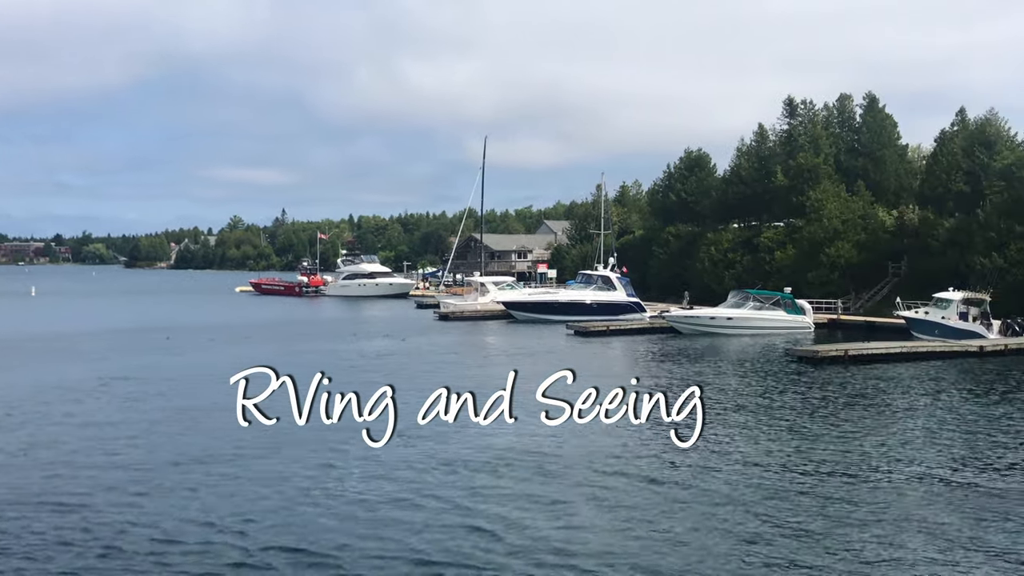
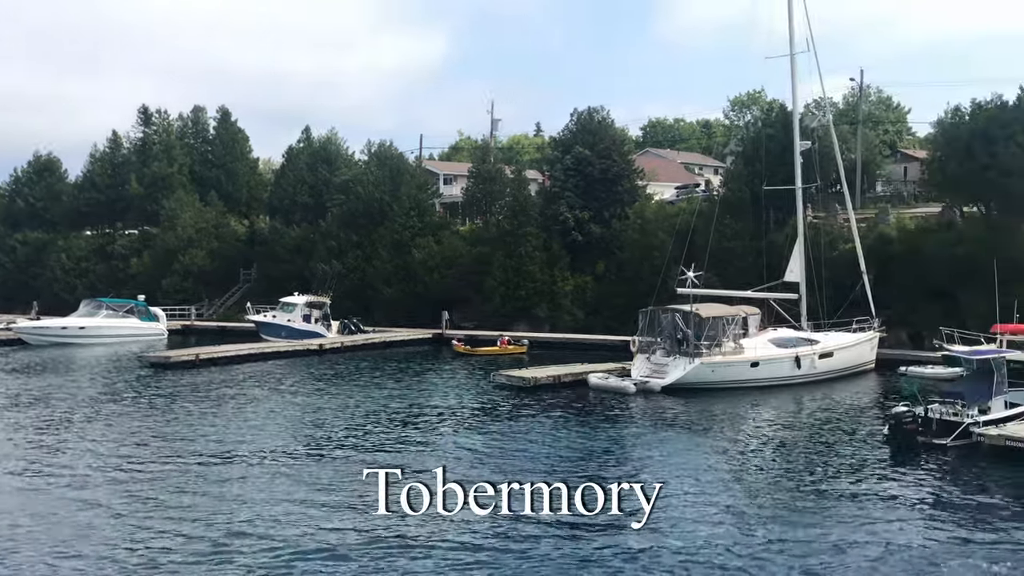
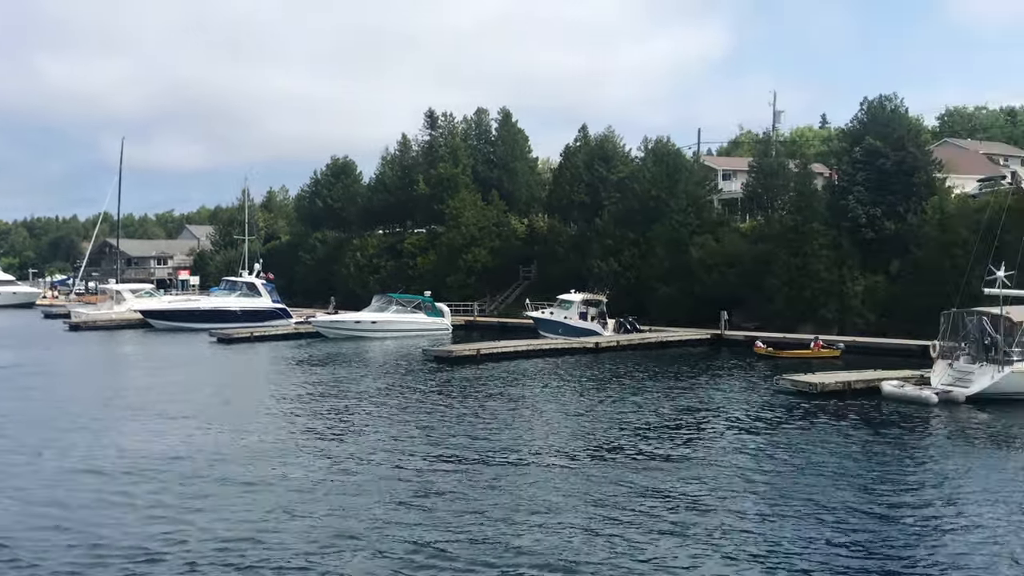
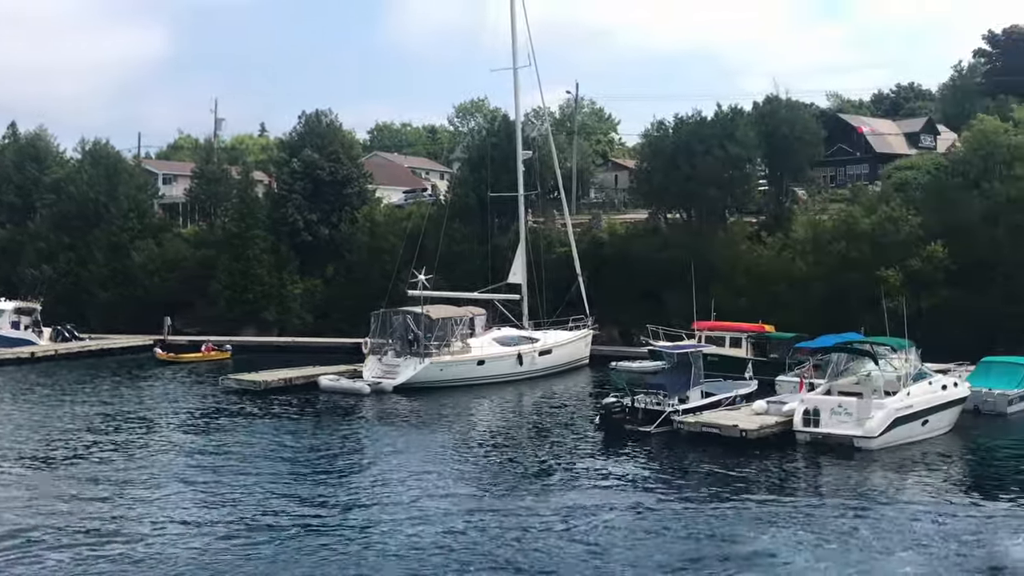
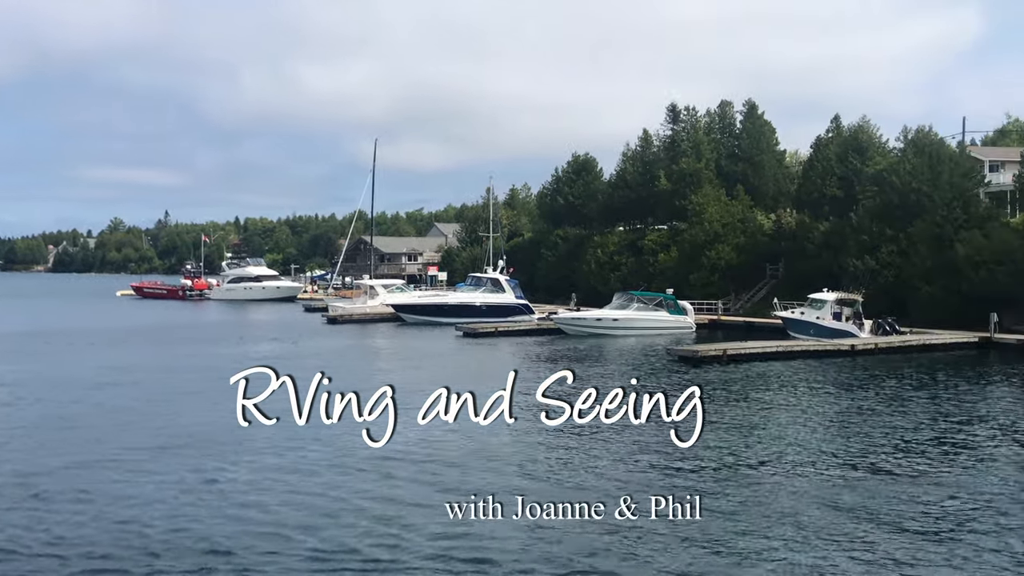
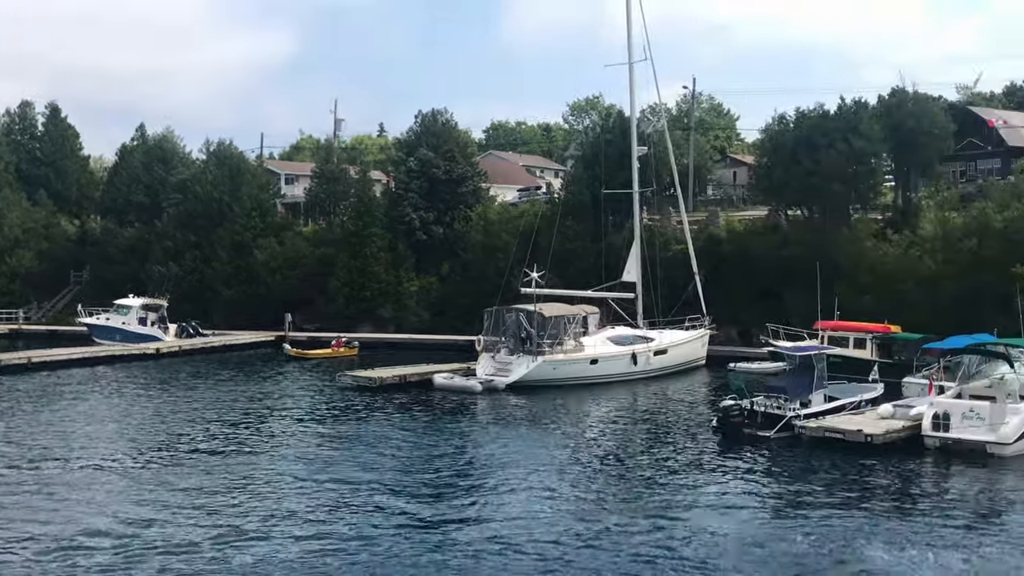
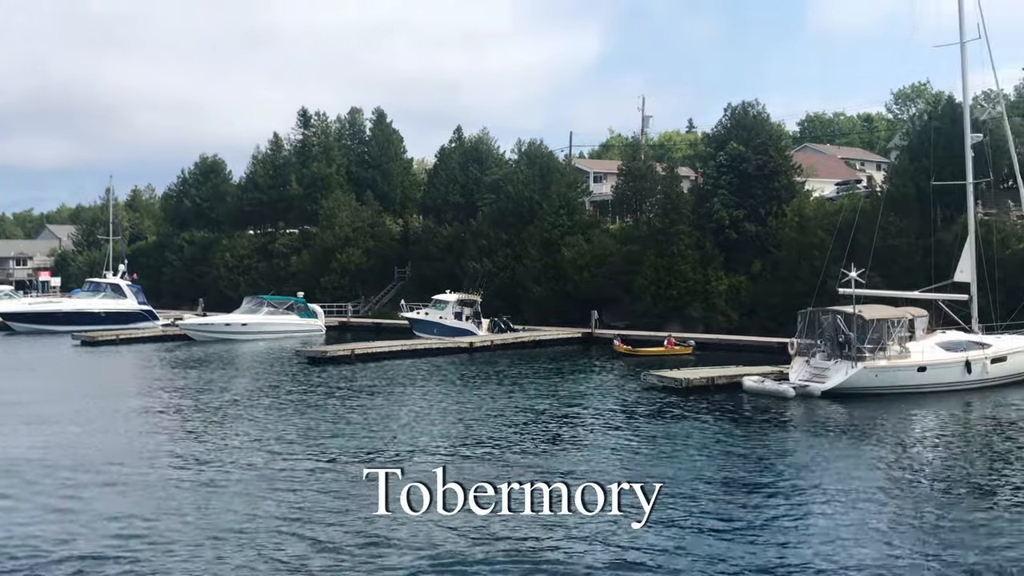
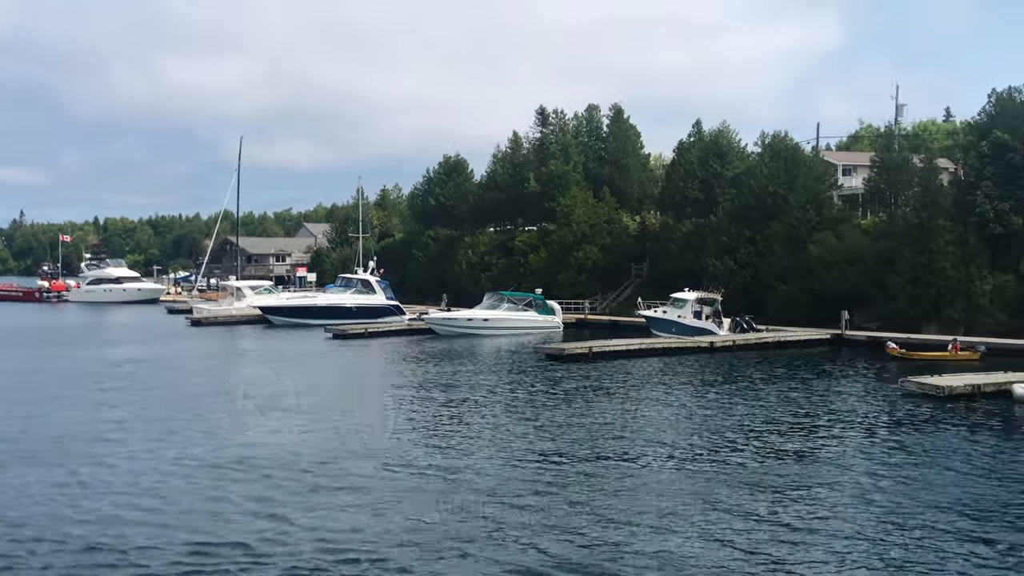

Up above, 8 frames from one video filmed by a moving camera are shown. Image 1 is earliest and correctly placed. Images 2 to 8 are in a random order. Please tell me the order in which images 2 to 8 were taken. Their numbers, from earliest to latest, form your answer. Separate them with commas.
5, 8, 3, 7, 2, 6, 4
